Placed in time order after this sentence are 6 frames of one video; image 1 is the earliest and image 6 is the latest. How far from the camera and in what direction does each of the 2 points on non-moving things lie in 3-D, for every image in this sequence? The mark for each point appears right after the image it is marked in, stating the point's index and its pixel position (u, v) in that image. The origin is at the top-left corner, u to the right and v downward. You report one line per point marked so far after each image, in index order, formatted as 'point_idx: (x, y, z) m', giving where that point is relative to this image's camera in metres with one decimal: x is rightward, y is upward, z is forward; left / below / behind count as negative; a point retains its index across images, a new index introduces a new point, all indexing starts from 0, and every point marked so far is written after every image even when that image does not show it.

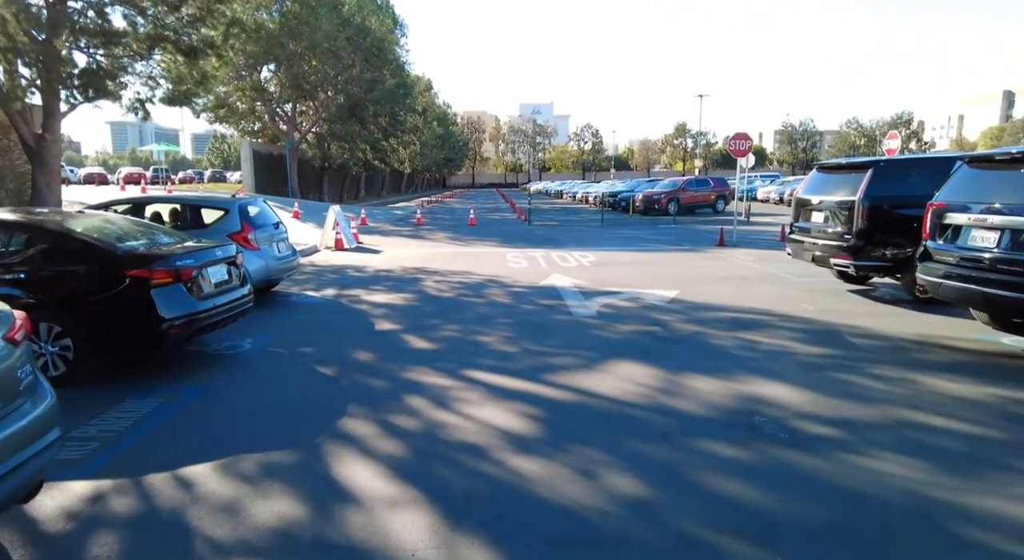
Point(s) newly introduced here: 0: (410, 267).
0: (-2.2, +0.3, +12.8) m
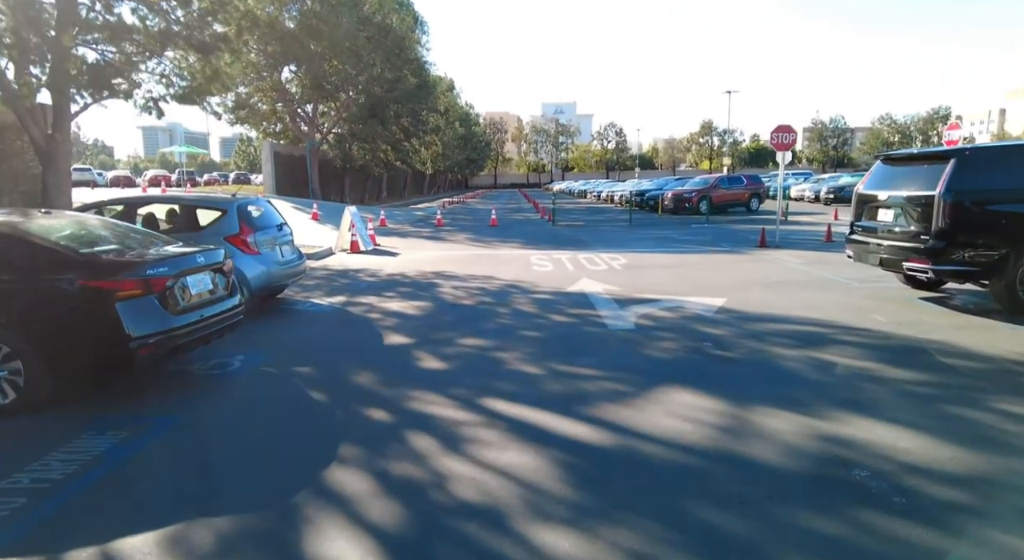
0: (-1.7, +0.2, +11.9) m
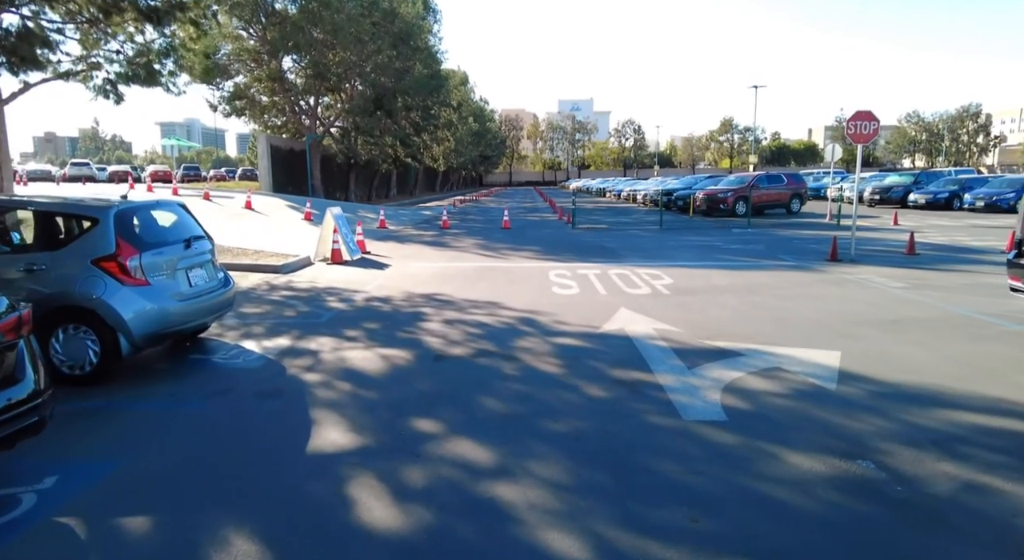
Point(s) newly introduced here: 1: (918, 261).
0: (-1.5, -0.2, +9.2) m
1: (+8.7, +0.4, +12.7) m
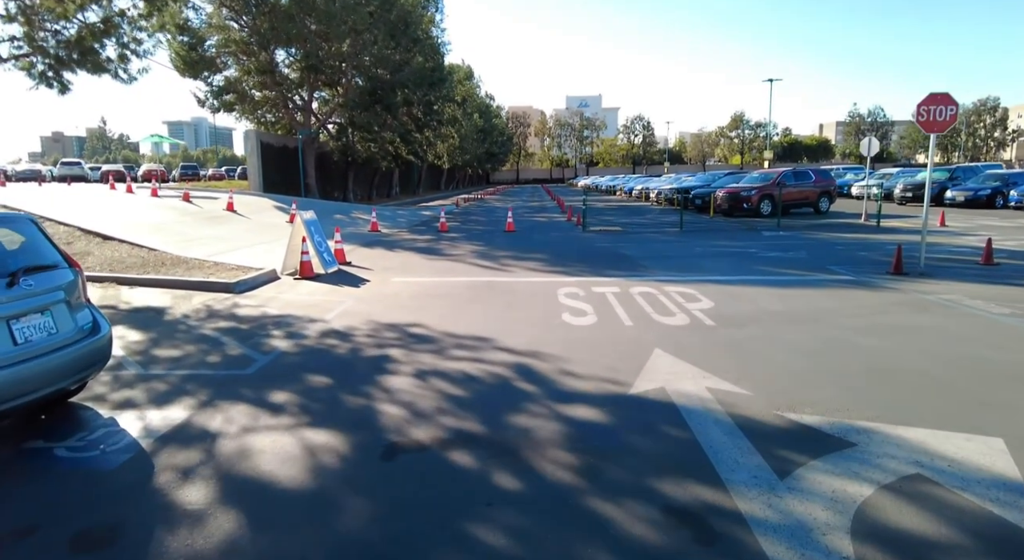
0: (-1.5, -0.6, +7.2) m
1: (+8.7, +0.1, +10.6) m
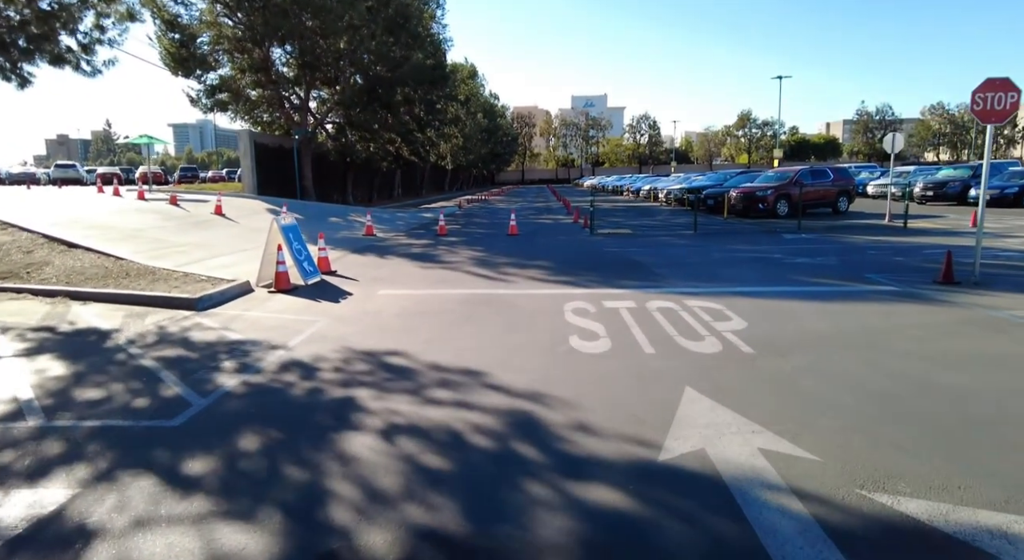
0: (-1.6, -0.8, +6.0) m
1: (+8.8, -0.1, +9.3) m
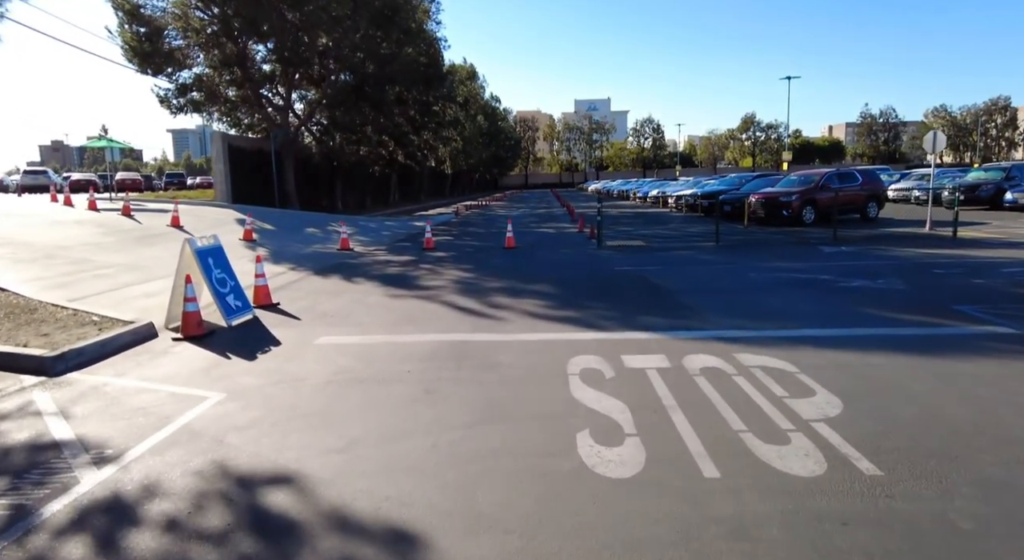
0: (-1.7, -1.3, +3.5) m
1: (+8.6, -0.5, +6.8) m
